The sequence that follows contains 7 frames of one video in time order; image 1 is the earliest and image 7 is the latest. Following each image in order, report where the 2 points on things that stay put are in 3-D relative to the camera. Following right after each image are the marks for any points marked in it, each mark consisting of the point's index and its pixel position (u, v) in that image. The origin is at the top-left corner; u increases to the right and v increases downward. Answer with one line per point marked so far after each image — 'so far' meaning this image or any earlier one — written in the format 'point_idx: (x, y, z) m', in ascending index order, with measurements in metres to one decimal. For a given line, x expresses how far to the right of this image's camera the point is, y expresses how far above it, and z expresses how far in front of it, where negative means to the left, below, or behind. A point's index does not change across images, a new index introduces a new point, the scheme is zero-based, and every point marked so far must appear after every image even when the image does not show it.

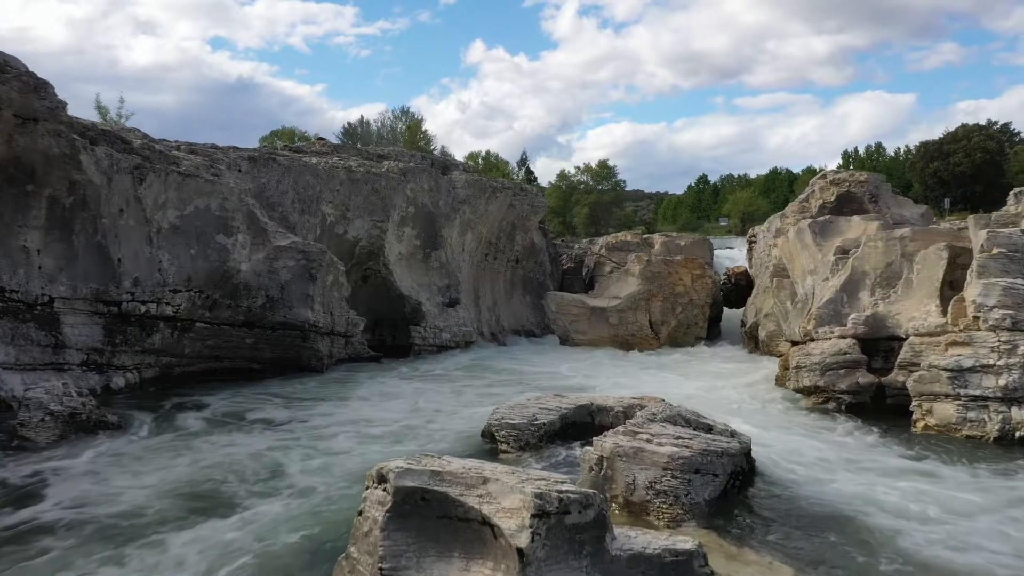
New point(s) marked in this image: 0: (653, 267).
0: (+2.7, +0.4, +16.0) m
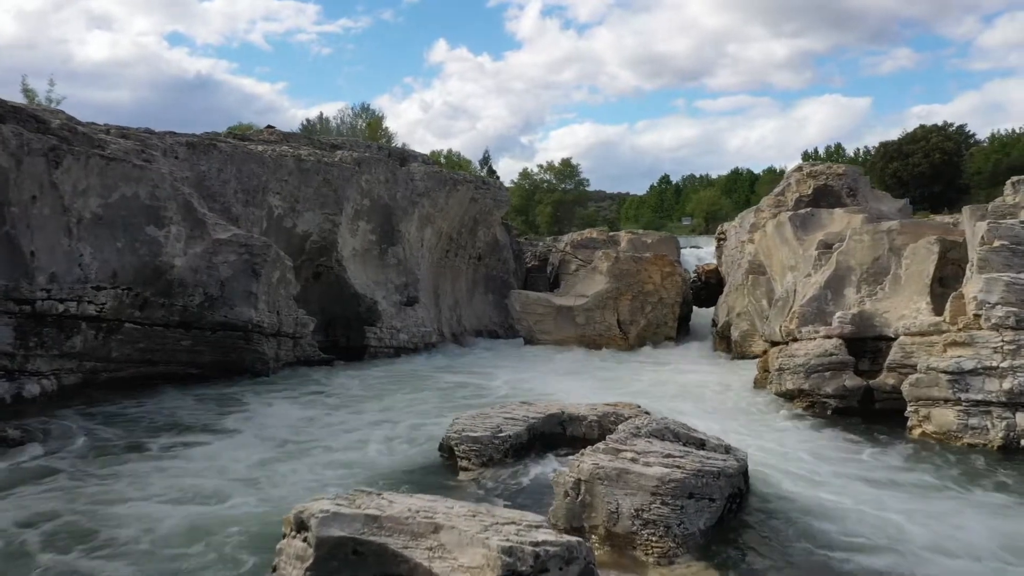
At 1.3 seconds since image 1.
0: (+2.0, +0.4, +15.3) m
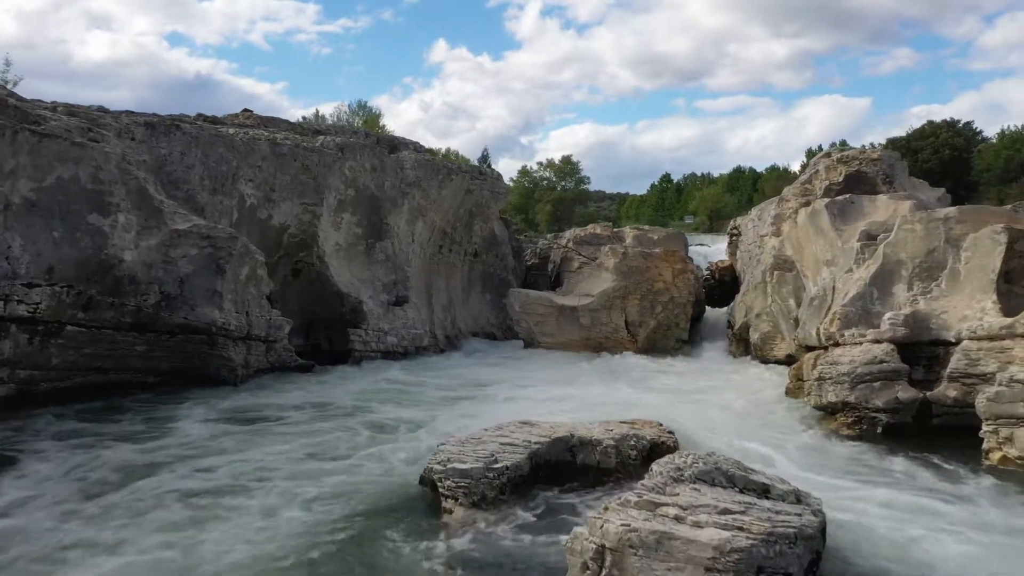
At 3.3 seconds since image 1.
0: (+2.0, +0.5, +14.1) m
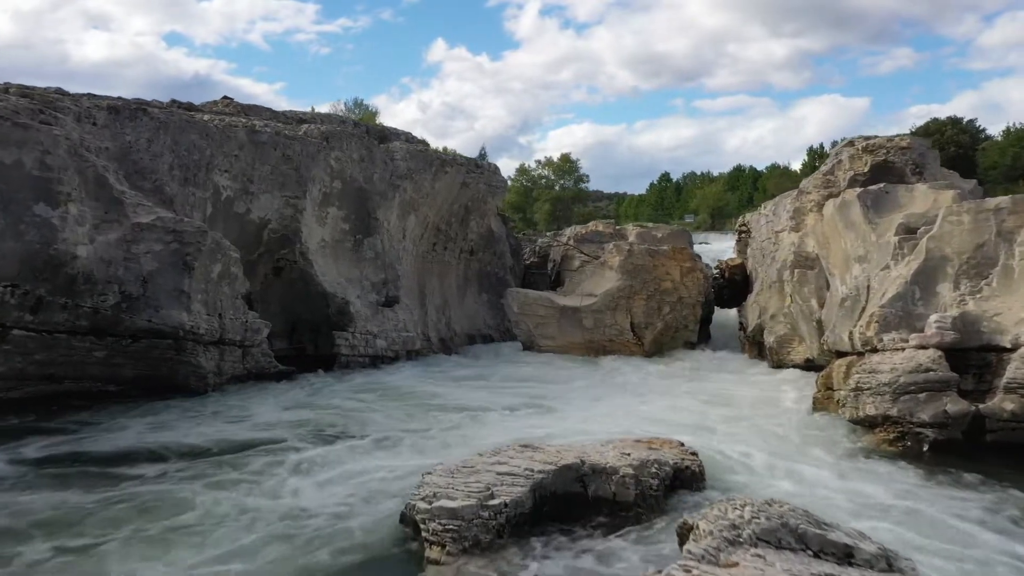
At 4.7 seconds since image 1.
0: (+2.0, +0.5, +13.3) m
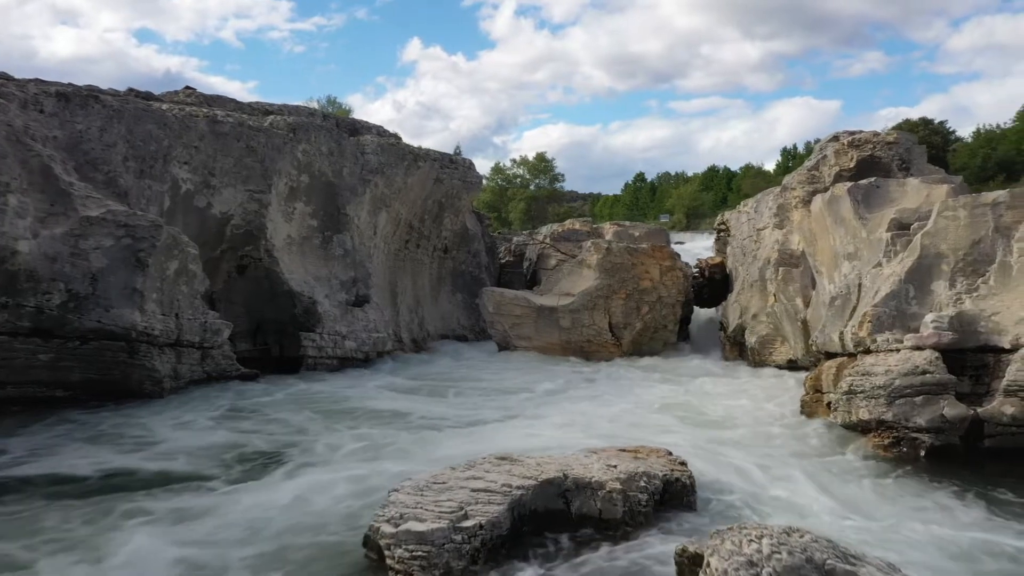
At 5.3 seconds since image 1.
0: (+1.6, +0.5, +12.9) m
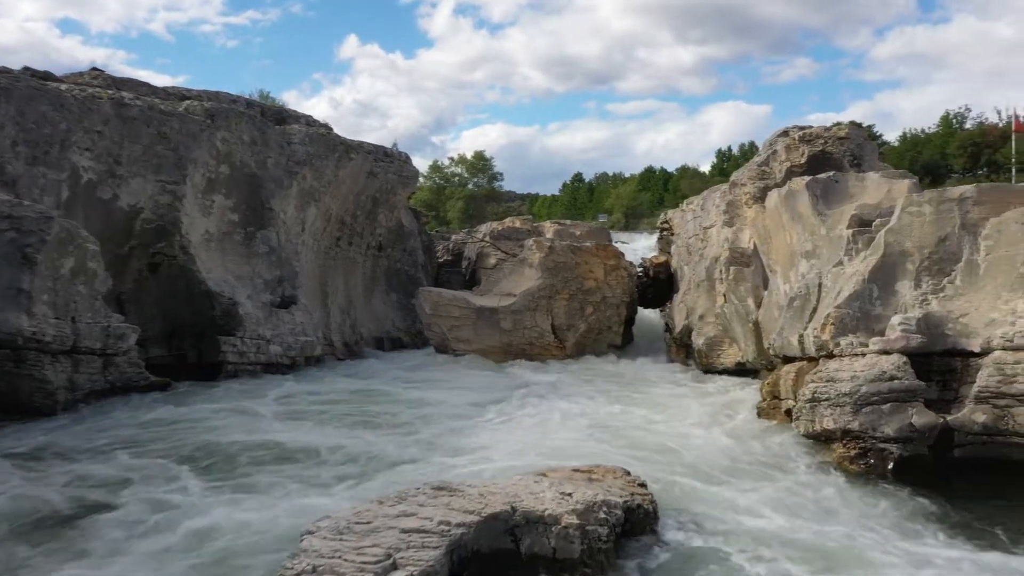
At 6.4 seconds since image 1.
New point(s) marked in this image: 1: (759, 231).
0: (+0.7, +0.5, +12.4) m
1: (+2.6, +0.6, +8.5) m
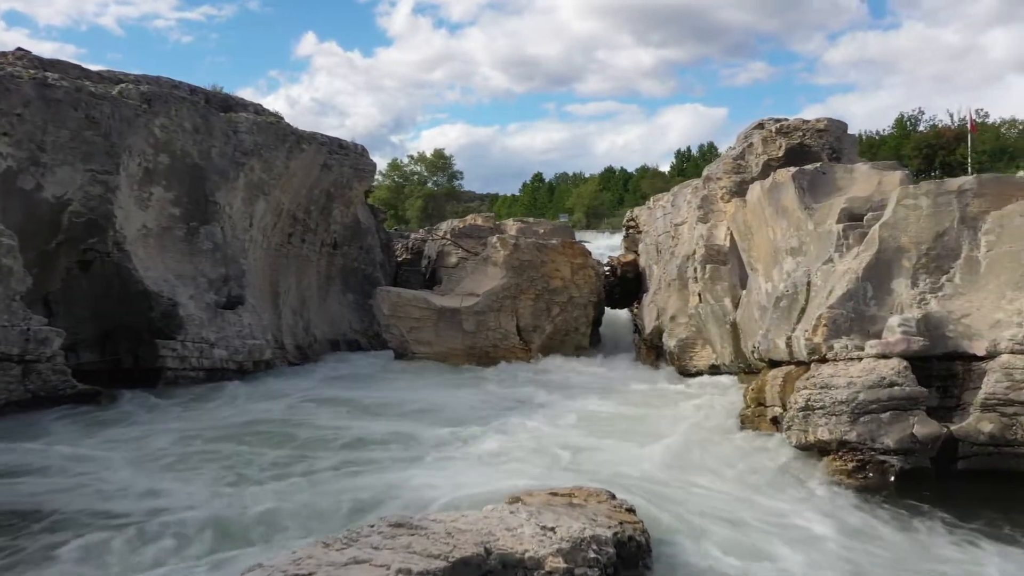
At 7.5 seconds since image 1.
0: (+0.1, +0.5, +11.8) m
1: (+2.2, +0.6, +8.1) m
